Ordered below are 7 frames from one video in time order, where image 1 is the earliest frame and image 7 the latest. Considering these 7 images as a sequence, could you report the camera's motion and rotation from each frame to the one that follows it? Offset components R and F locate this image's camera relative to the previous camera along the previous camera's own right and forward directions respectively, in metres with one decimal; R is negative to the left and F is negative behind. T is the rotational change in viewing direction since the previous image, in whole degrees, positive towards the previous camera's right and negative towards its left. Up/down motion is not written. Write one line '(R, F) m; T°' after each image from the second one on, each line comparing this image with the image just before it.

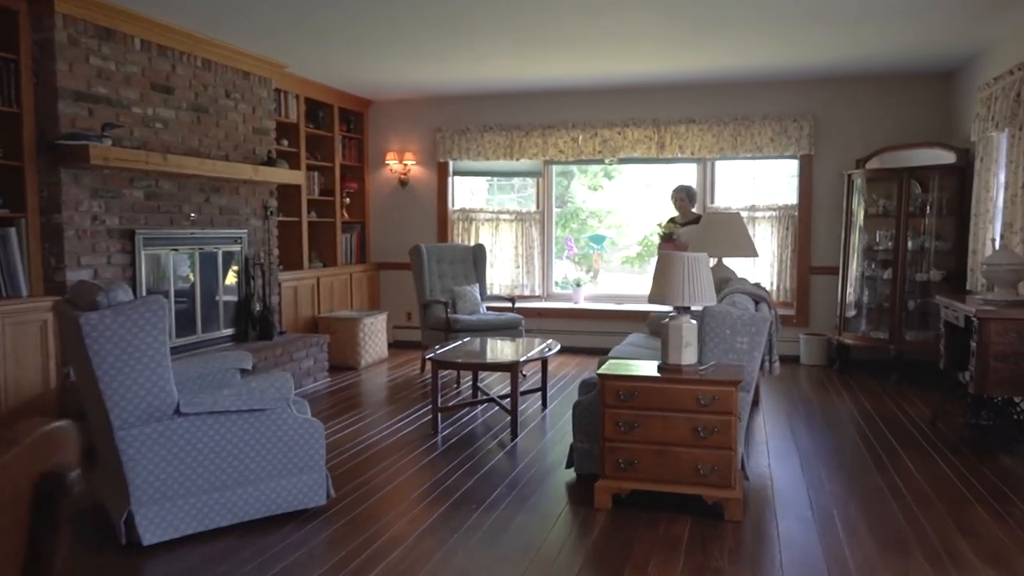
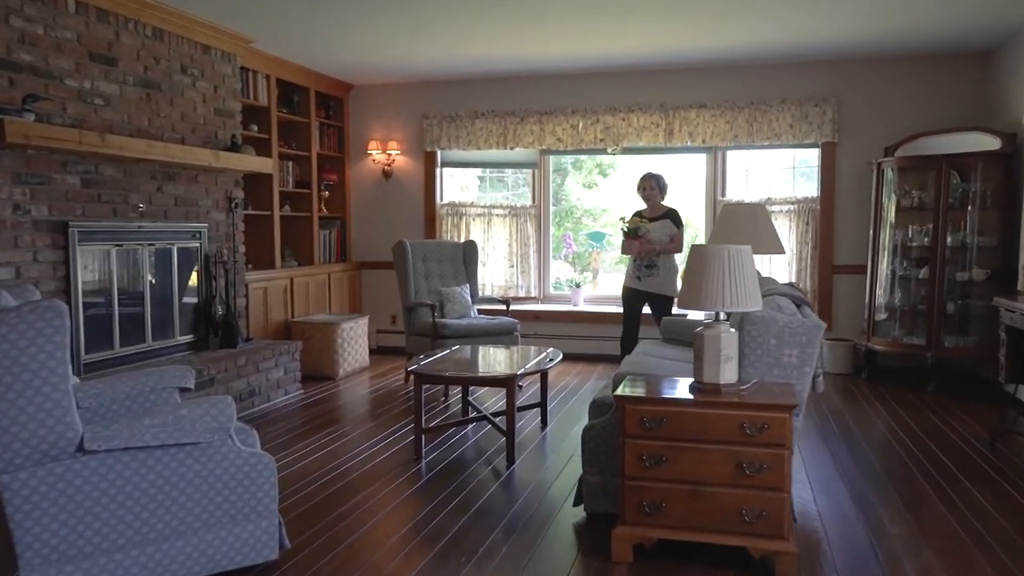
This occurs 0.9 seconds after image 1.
(0.0, +0.6) m; +1°
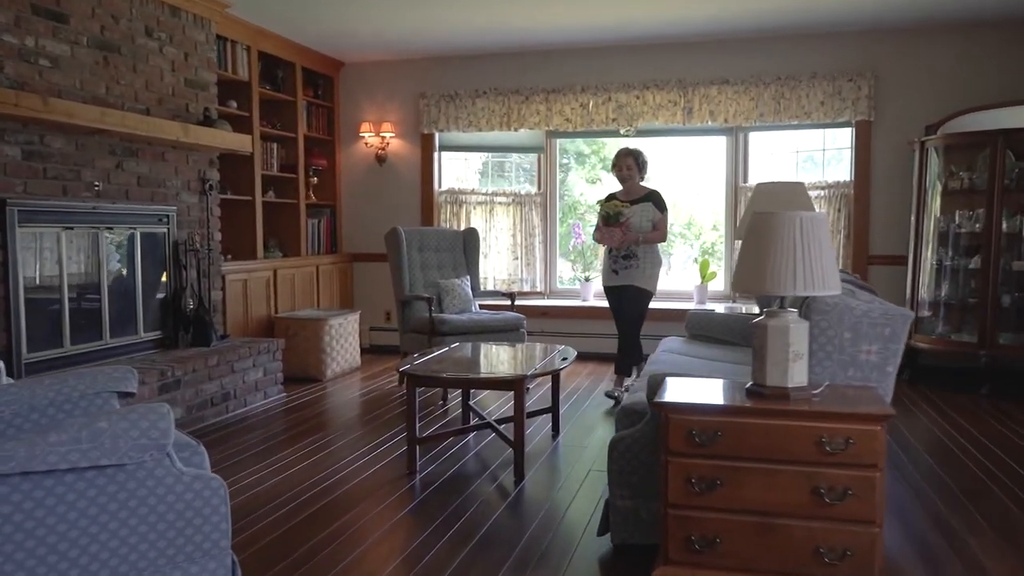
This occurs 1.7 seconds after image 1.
(0.0, +0.5) m; 0°
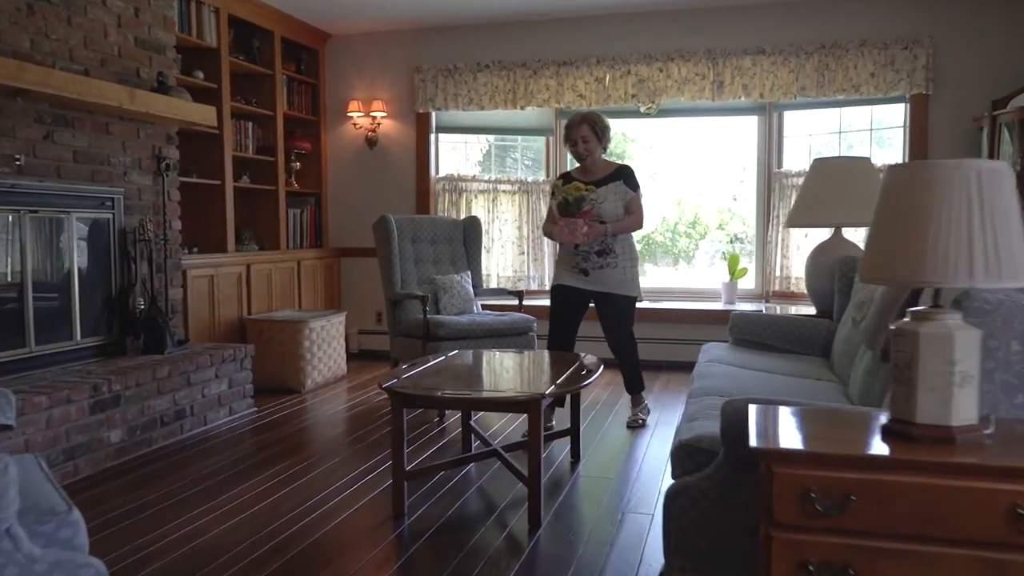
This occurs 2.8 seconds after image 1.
(0.0, +0.7) m; 0°
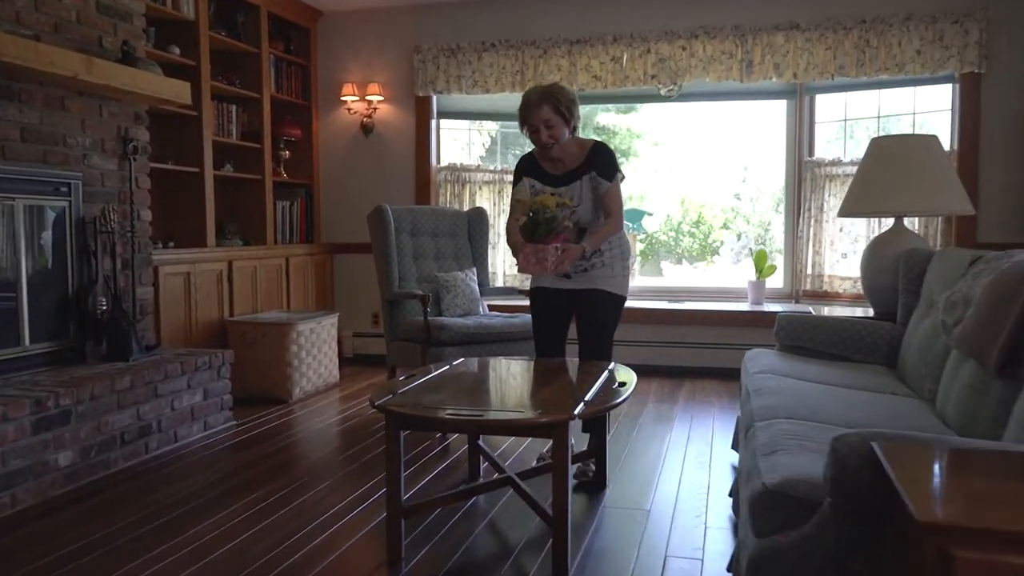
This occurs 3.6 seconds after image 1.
(-0.1, +0.5) m; 0°
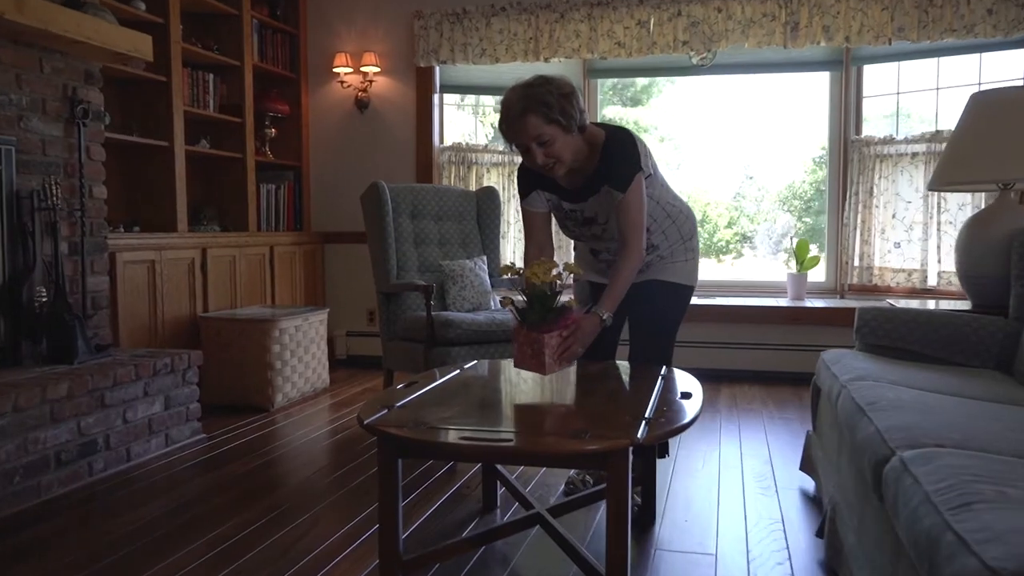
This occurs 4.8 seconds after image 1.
(-0.1, +0.5) m; 0°
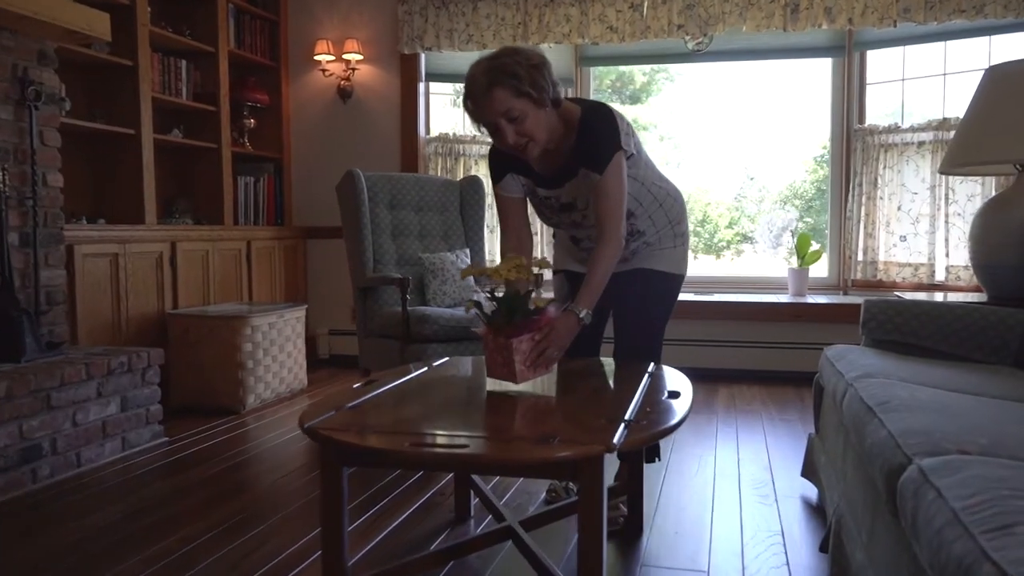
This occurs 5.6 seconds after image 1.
(+0.1, +0.2) m; 0°
